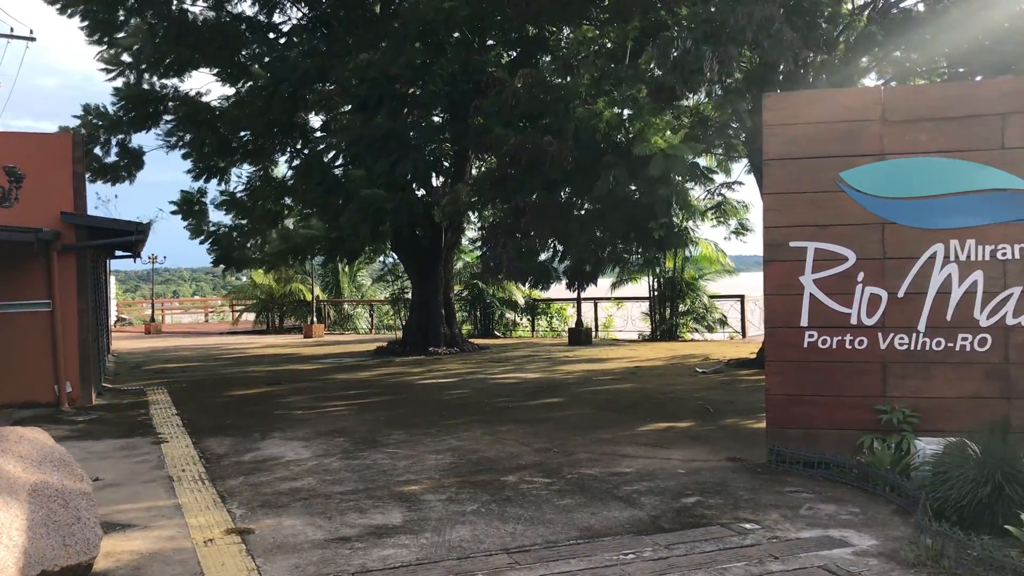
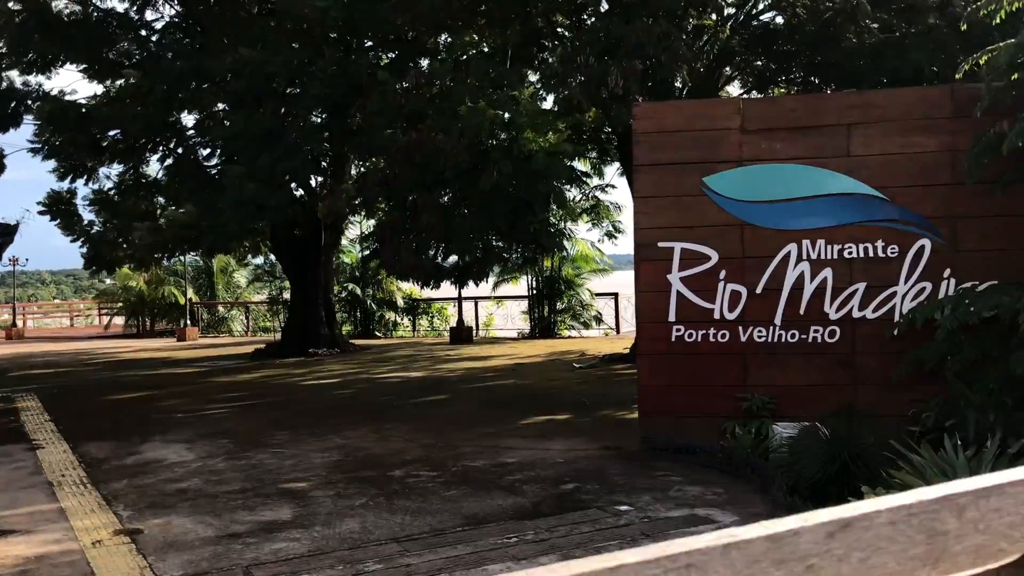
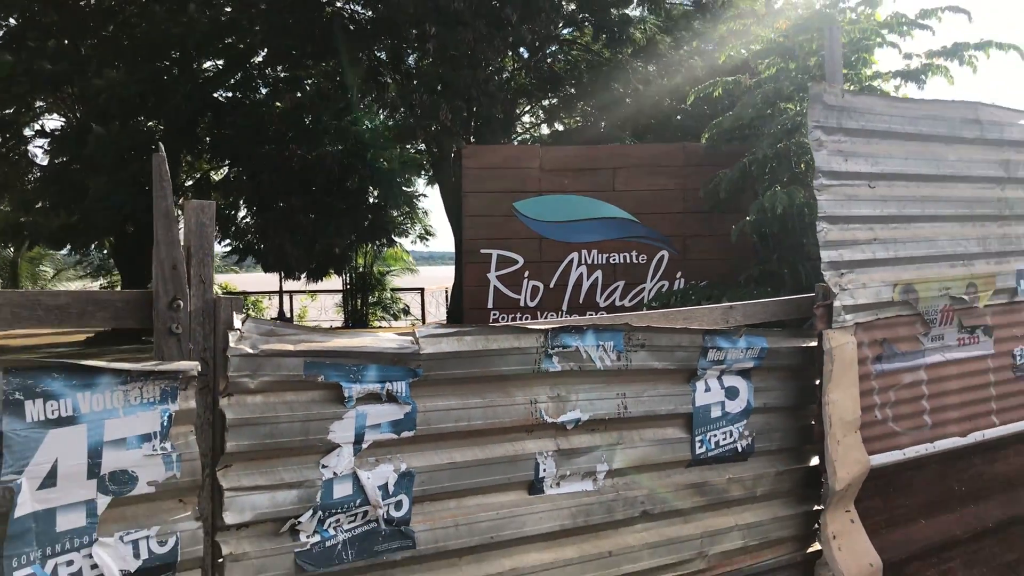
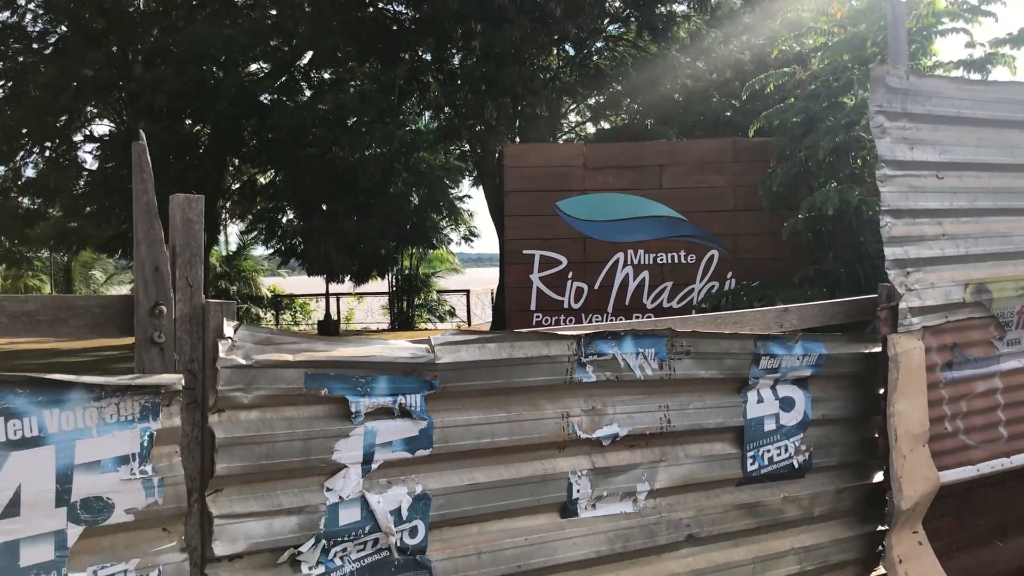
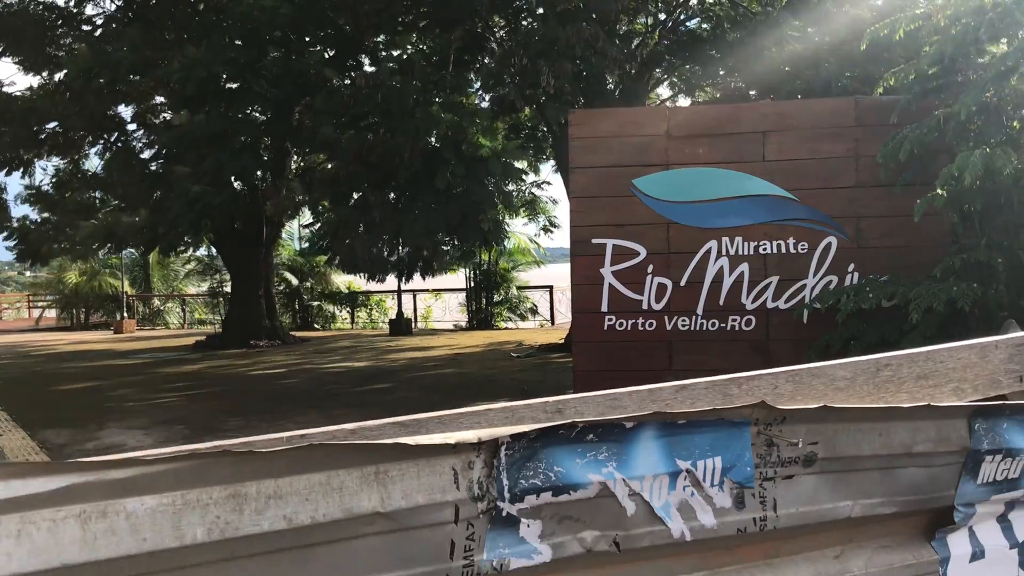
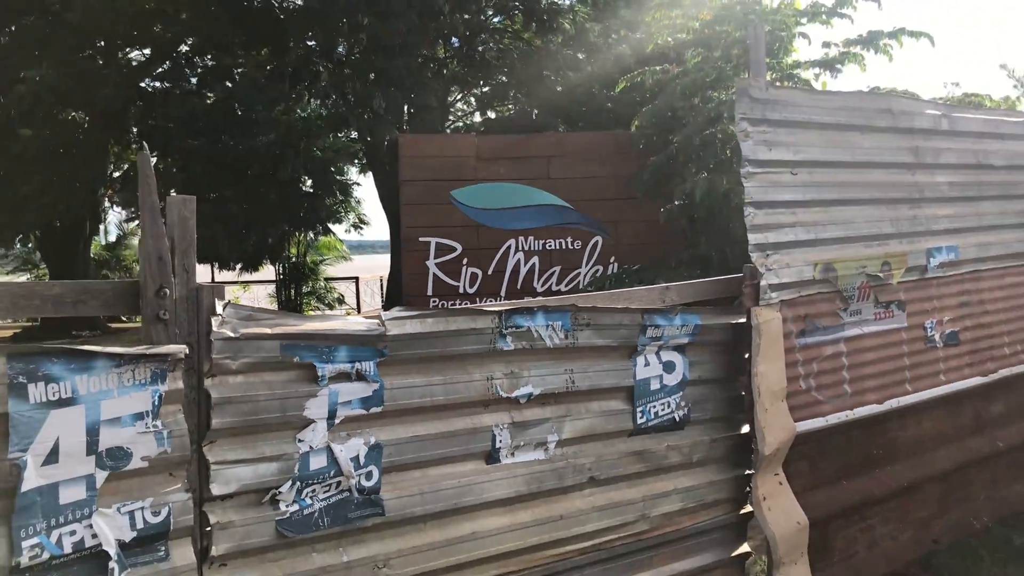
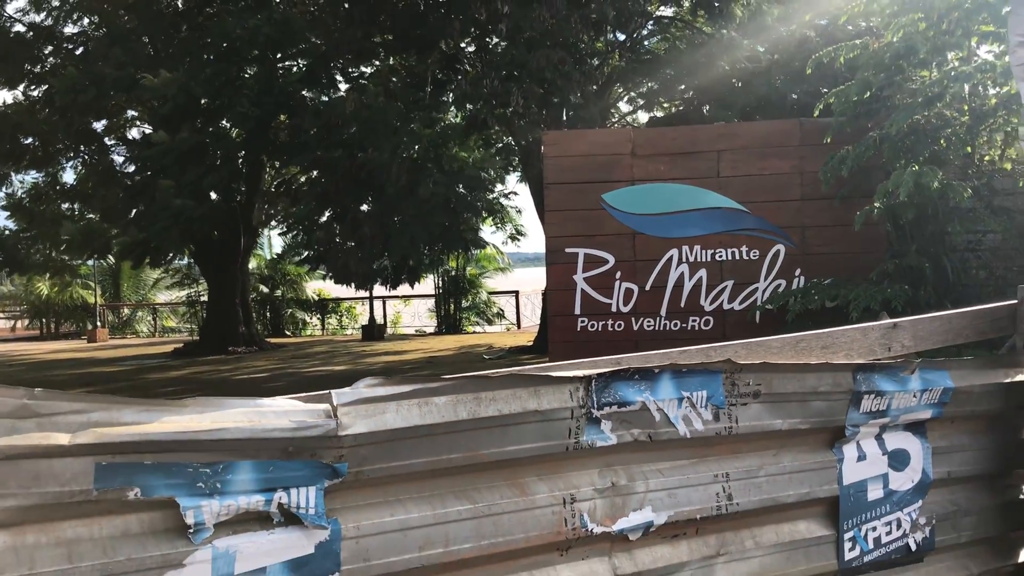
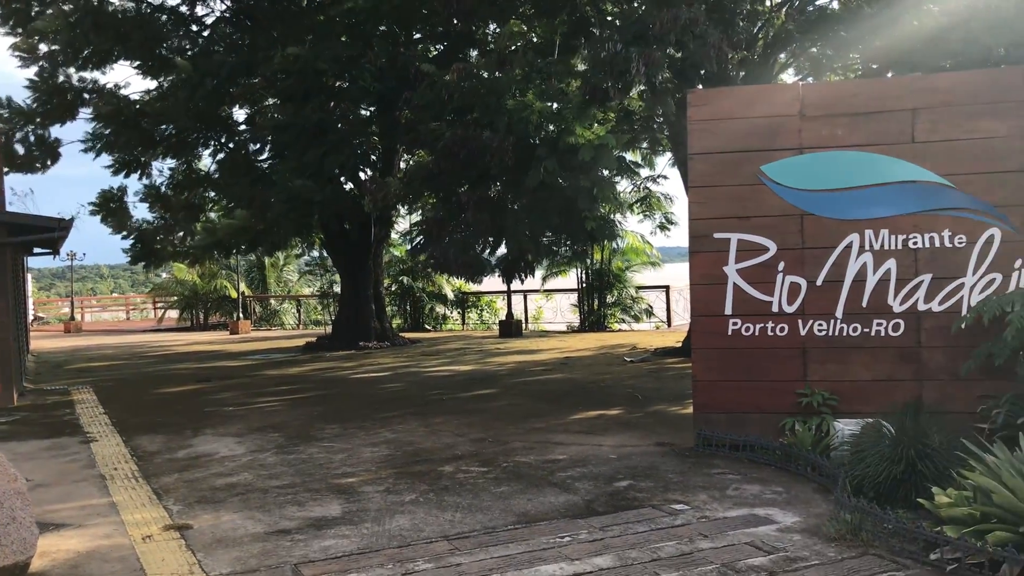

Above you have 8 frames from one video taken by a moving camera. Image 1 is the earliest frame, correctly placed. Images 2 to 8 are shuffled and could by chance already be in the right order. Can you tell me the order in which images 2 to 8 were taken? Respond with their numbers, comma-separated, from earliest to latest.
8, 2, 5, 7, 4, 3, 6
